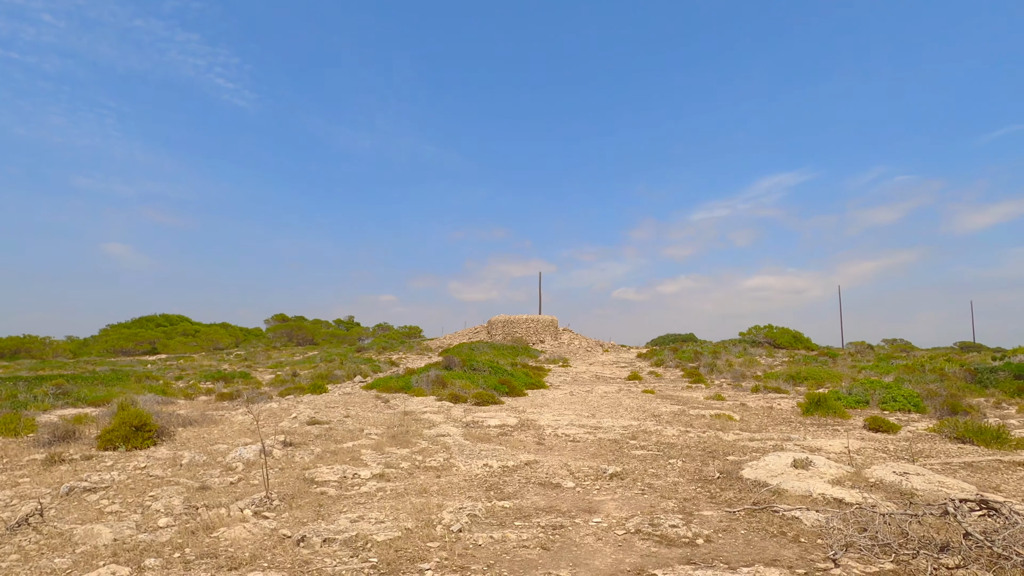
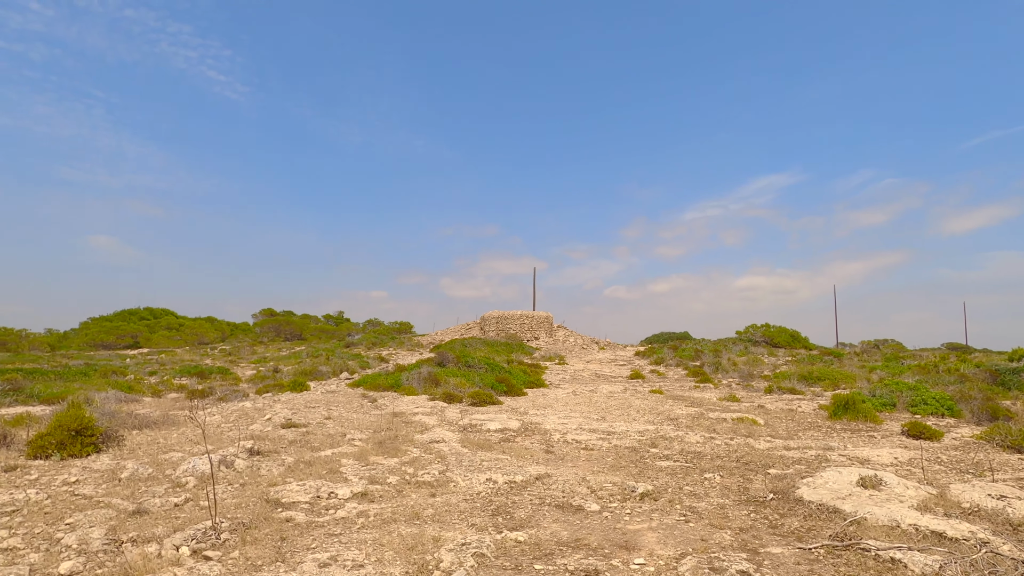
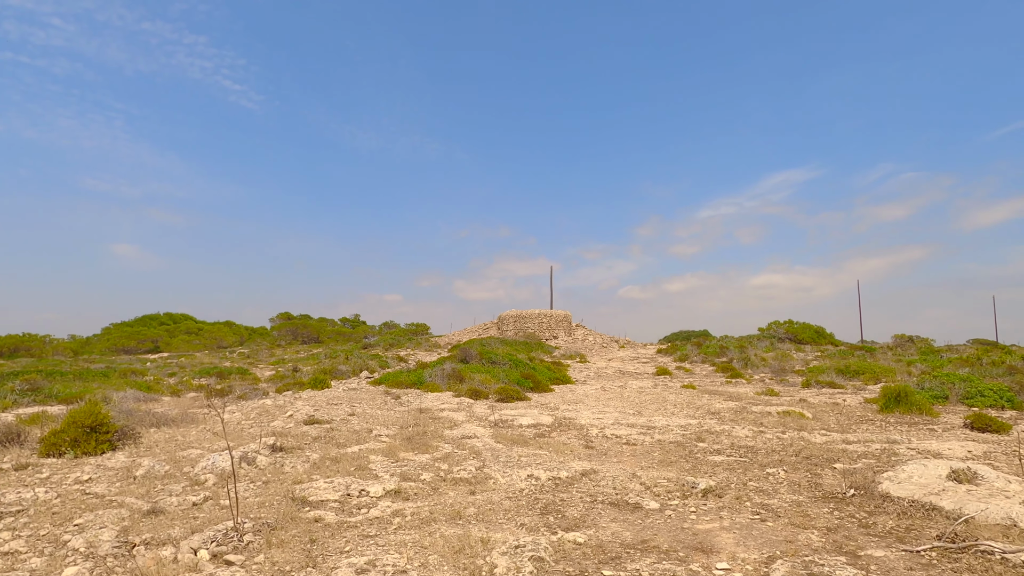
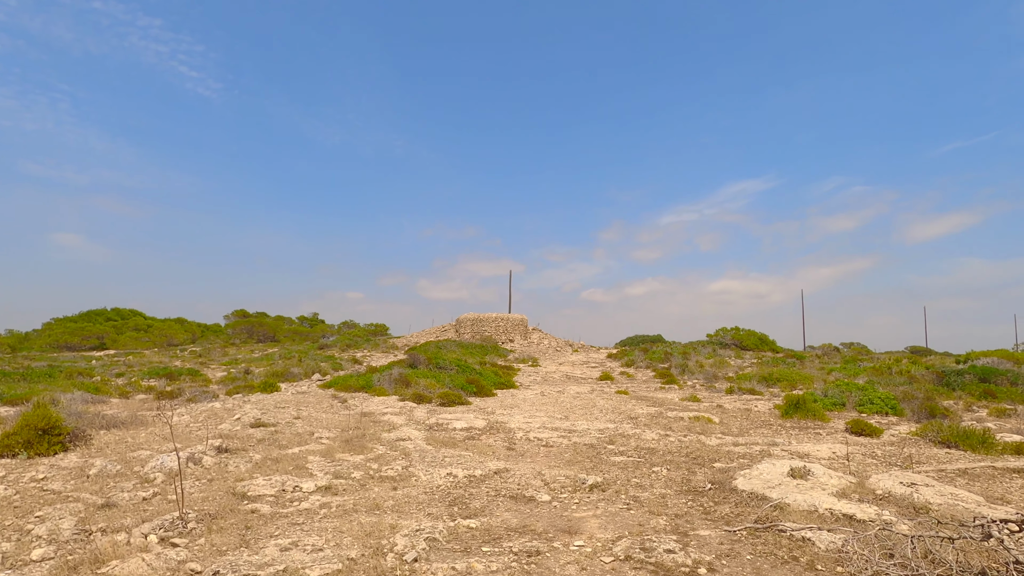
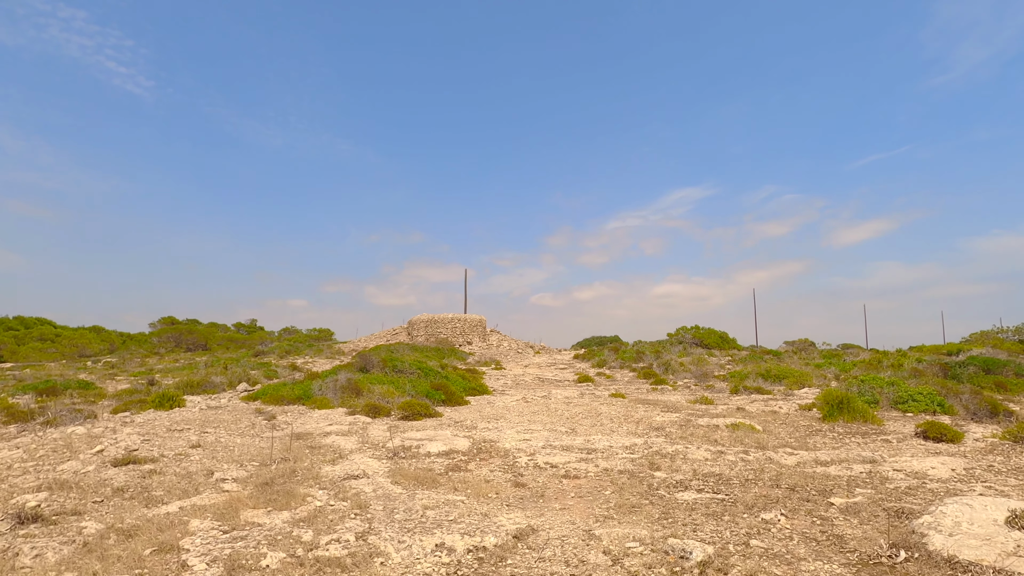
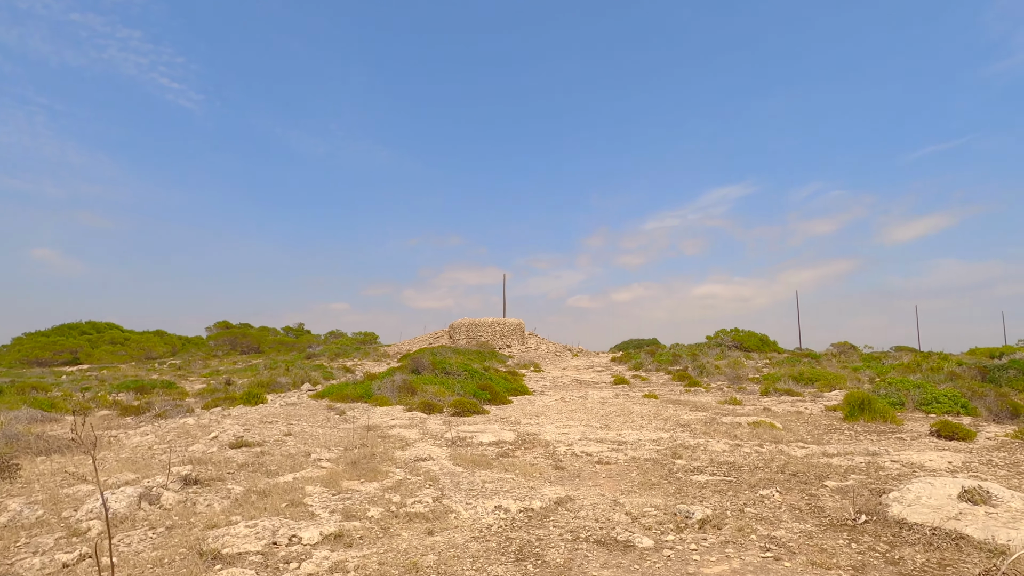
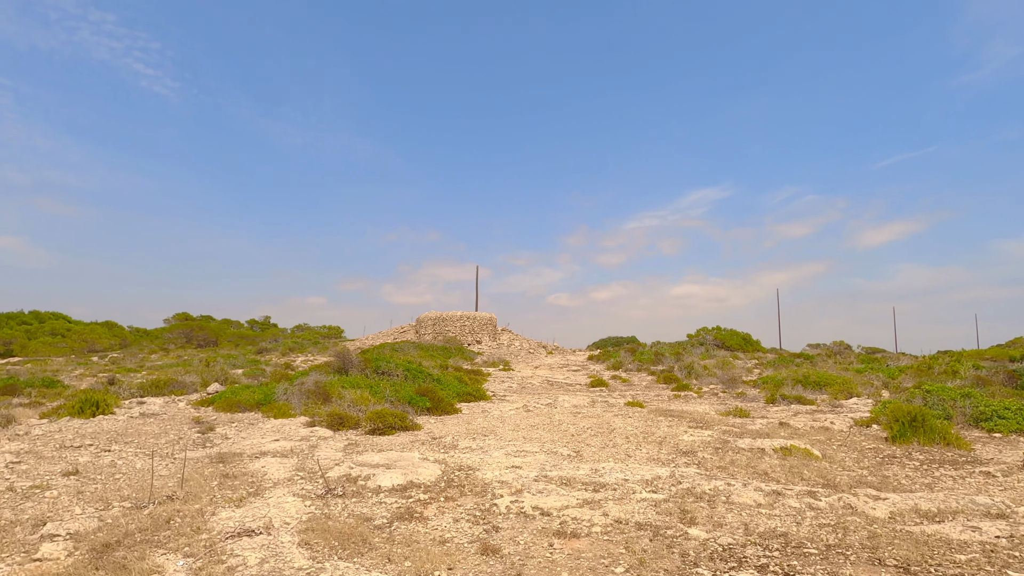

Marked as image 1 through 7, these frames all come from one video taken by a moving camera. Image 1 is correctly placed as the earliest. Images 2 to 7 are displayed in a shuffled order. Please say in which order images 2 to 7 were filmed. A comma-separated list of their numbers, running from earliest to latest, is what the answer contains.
4, 2, 3, 6, 5, 7
